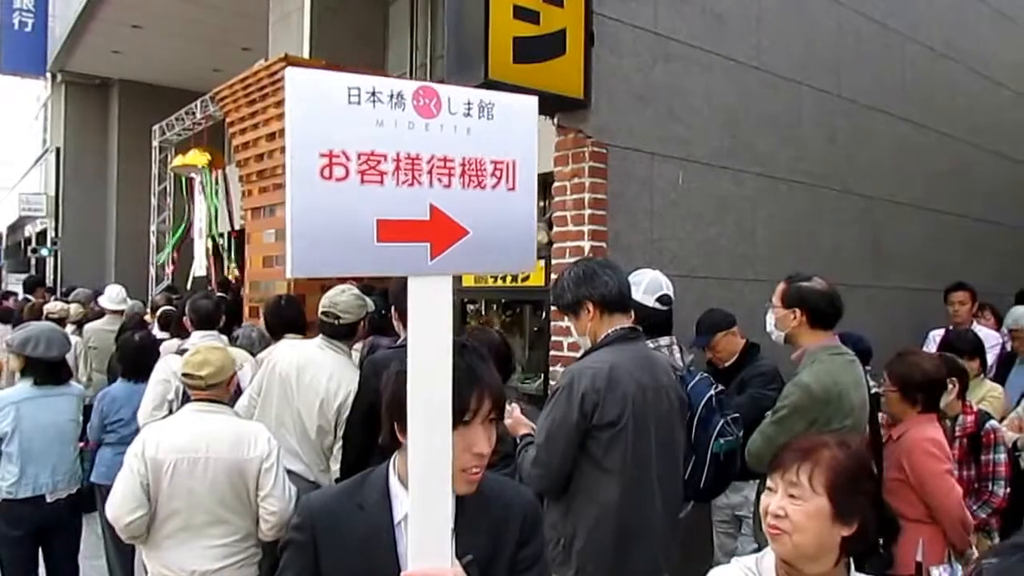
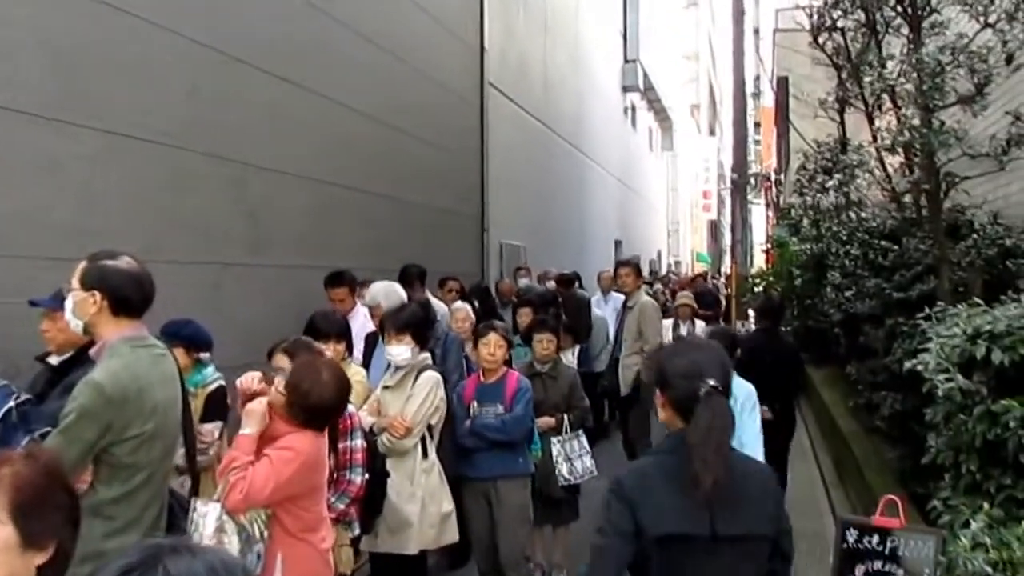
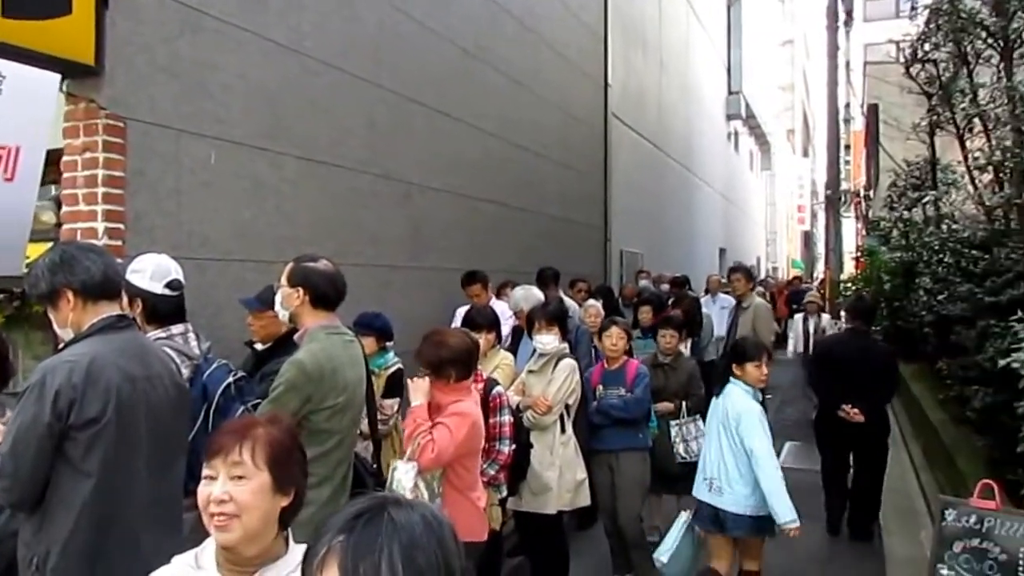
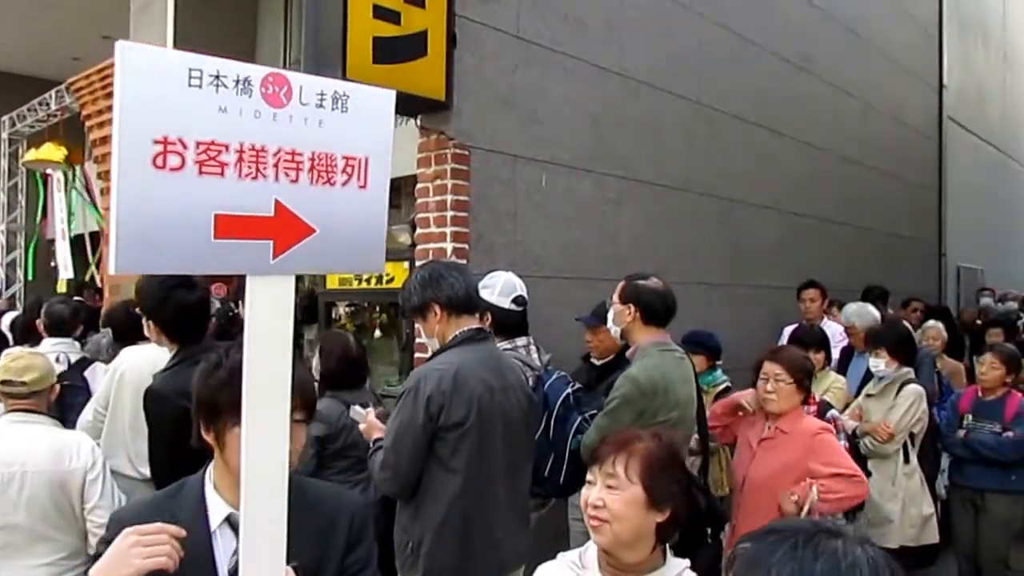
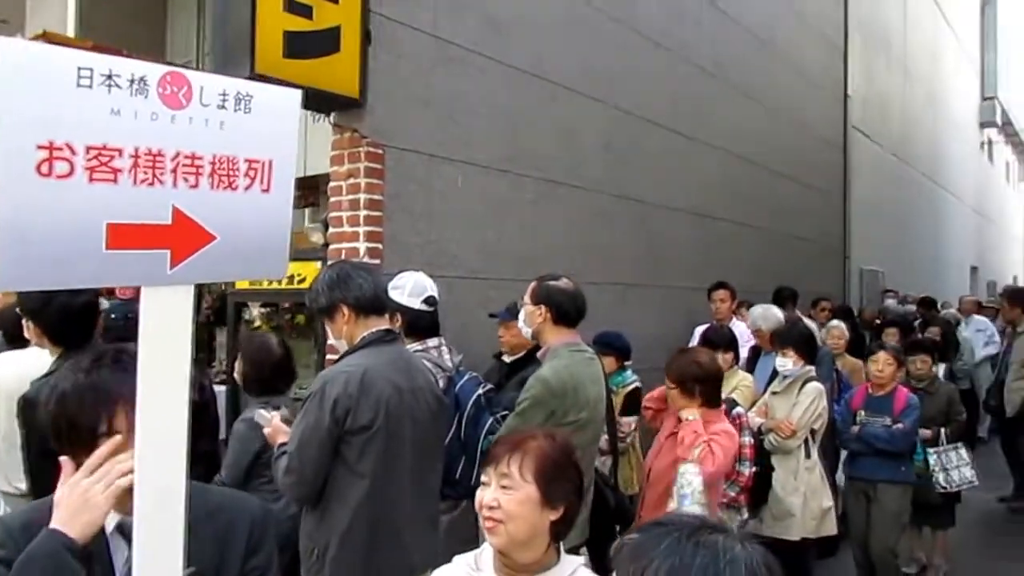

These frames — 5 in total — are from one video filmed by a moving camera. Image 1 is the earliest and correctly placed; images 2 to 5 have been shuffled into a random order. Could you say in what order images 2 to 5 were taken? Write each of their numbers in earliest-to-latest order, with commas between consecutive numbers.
4, 5, 3, 2
